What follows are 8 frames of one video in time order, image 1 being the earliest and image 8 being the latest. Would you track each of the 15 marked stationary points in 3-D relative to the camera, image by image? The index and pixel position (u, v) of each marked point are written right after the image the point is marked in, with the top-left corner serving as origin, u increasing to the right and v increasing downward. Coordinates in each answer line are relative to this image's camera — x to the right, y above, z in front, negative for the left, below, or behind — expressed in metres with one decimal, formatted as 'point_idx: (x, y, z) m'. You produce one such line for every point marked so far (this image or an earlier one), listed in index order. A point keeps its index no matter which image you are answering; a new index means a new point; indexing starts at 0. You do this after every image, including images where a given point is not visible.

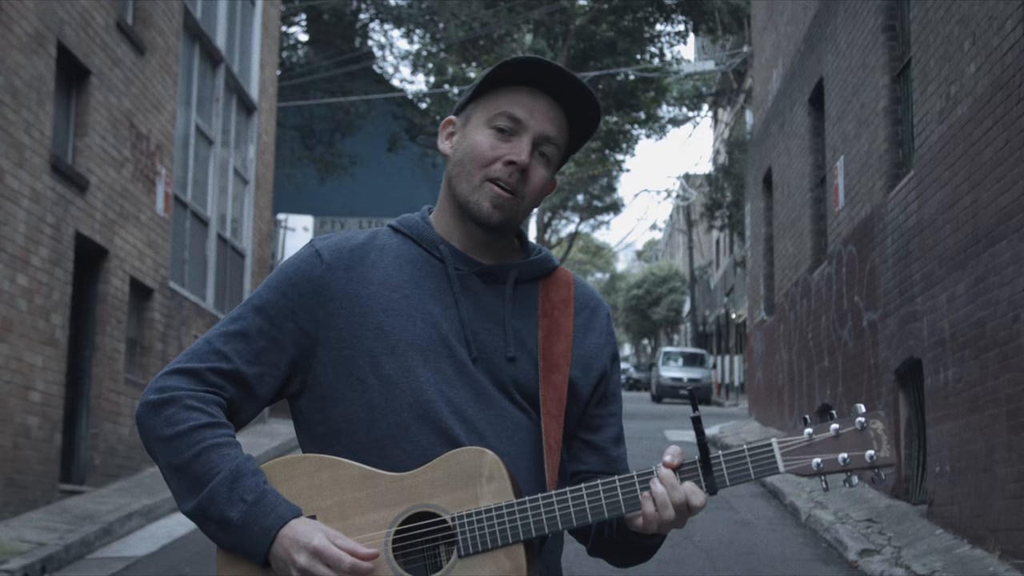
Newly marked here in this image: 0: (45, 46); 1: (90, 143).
0: (-3.6, +1.9, +10.2) m
1: (-3.6, +1.2, +11.3) m
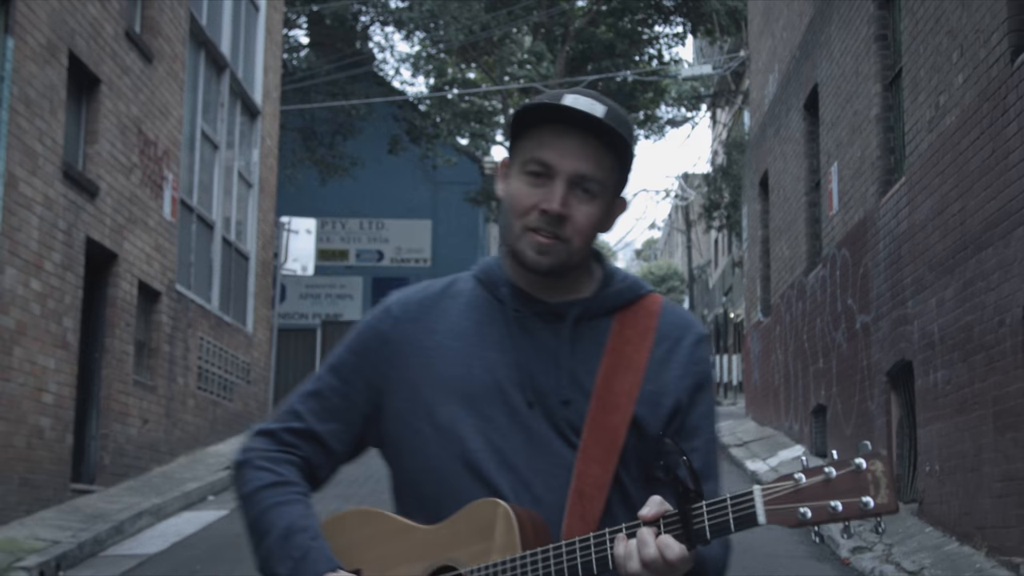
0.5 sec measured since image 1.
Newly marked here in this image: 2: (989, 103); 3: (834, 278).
0: (-3.6, +1.8, +10.5) m
1: (-3.6, +1.2, +11.6) m
2: (+3.1, +1.2, +8.5) m
3: (+3.2, +0.1, +13.2) m
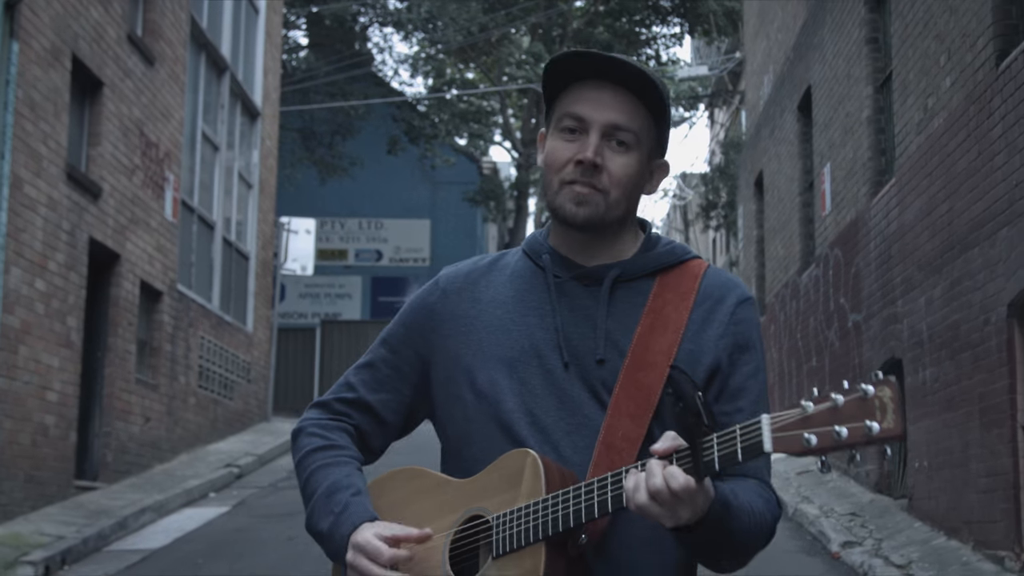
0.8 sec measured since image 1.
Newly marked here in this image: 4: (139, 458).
0: (-3.6, +1.8, +10.7) m
1: (-3.6, +1.2, +11.8) m
2: (+3.0, +1.2, +8.7) m
3: (+3.2, +0.1, +13.4) m
4: (-3.6, -1.6, +12.8) m
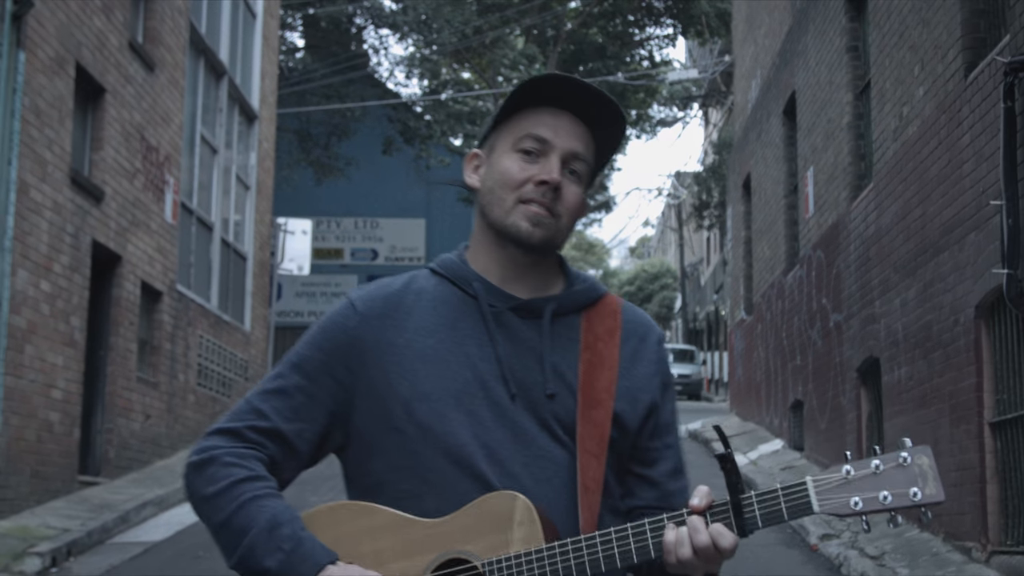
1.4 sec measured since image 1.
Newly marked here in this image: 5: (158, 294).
0: (-3.7, +1.8, +11.0) m
1: (-3.7, +1.2, +12.1) m
2: (+3.0, +1.2, +9.1) m
3: (+3.1, +0.1, +13.7) m
4: (-3.7, -1.7, +13.2) m
5: (-3.8, -0.1, +14.0) m
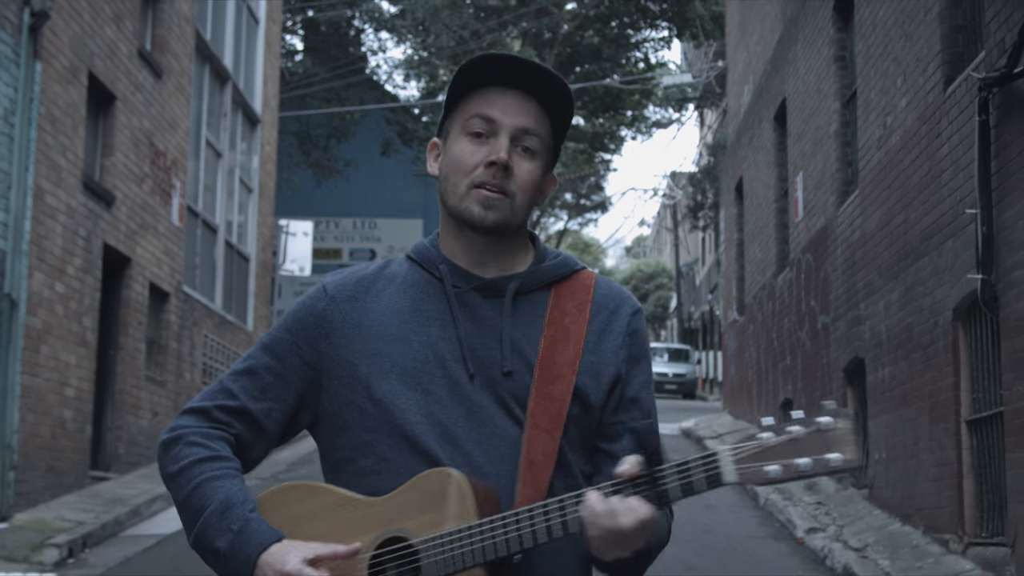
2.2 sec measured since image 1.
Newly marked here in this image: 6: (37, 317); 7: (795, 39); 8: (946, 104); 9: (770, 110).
0: (-3.7, +1.8, +11.4) m
1: (-3.7, +1.2, +12.5) m
2: (+3.0, +1.2, +9.5) m
3: (+3.1, +0.1, +14.1) m
4: (-3.7, -1.7, +13.6) m
5: (-3.8, -0.1, +14.4) m
6: (-3.8, -0.2, +10.6) m
7: (+3.1, +2.7, +14.5) m
8: (+2.9, +1.2, +8.9) m
9: (+3.1, +2.2, +16.1) m
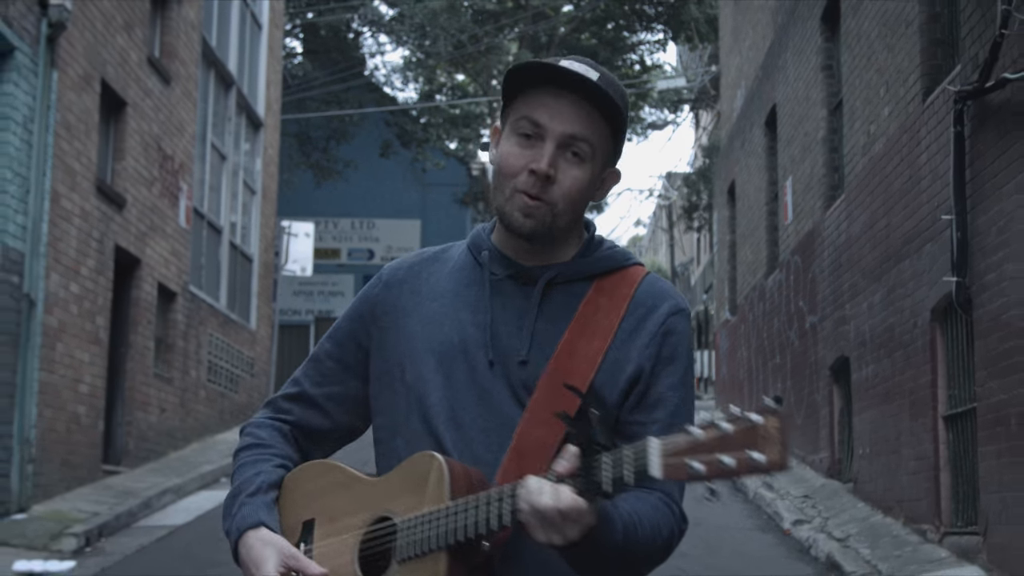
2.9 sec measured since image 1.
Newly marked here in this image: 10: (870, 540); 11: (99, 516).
0: (-3.7, +1.8, +11.8) m
1: (-3.8, +1.2, +12.9) m
2: (+2.9, +1.1, +9.9) m
3: (+3.0, +0.1, +14.5) m
4: (-3.8, -1.7, +14.0) m
5: (-3.8, -0.1, +14.8) m
6: (-3.8, -0.2, +11.0) m
7: (+3.1, +2.7, +14.9) m
8: (+2.9, +1.2, +9.3) m
9: (+3.1, +2.2, +16.5) m
10: (+2.6, -1.8, +9.5) m
11: (-3.2, -1.8, +10.4) m
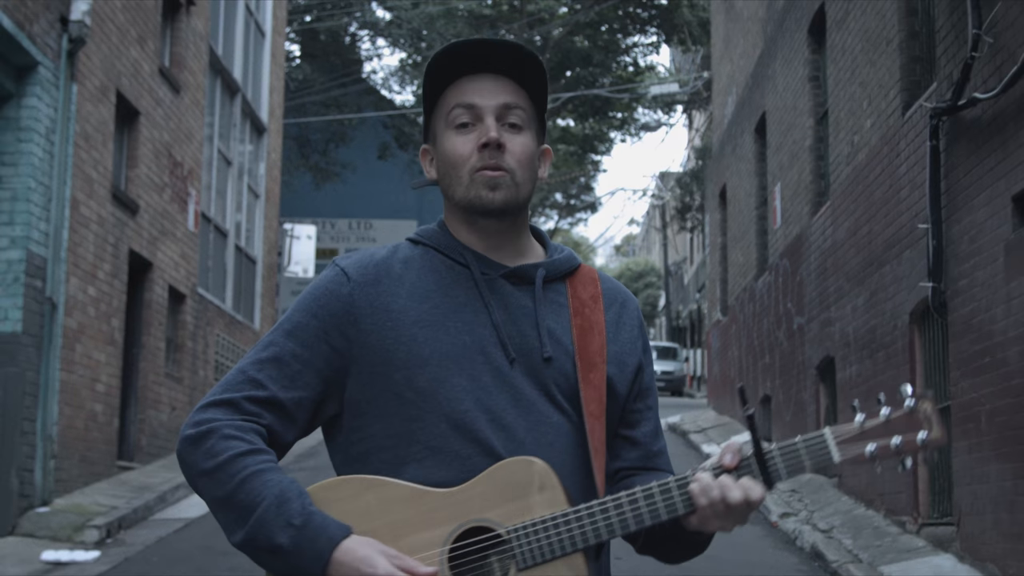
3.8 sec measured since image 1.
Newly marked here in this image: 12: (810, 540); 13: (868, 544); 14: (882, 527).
0: (-3.8, +1.8, +12.3) m
1: (-3.8, +1.2, +13.4) m
2: (+3.0, +1.1, +10.4) m
3: (+3.0, +0.1, +15.1) m
4: (-3.8, -1.7, +14.5) m
5: (-3.8, -0.1, +15.3) m
6: (-3.8, -0.3, +11.5) m
7: (+3.1, +2.7, +15.5) m
8: (+2.9, +1.2, +9.9) m
9: (+3.1, +2.1, +17.1) m
10: (+2.6, -1.8, +10.0) m
11: (-3.2, -1.8, +10.9) m
12: (+2.2, -1.9, +9.8) m
13: (+2.5, -1.8, +9.4) m
14: (+2.8, -1.8, +9.9) m
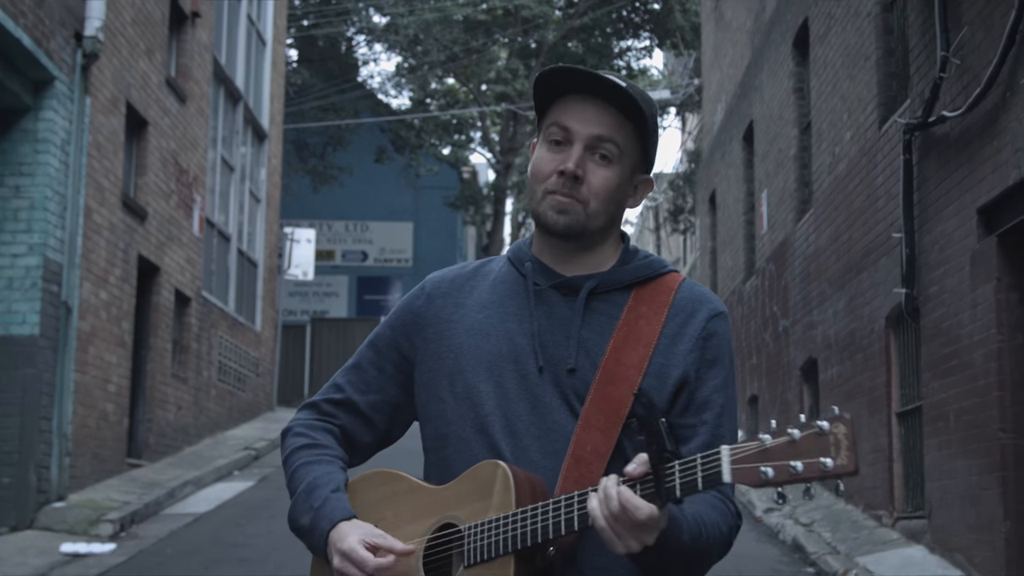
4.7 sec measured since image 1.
0: (-3.8, +1.7, +12.8) m
1: (-3.8, +1.1, +13.9) m
2: (+2.9, +1.1, +10.9) m
3: (+3.0, 0.0, +15.6) m
4: (-3.8, -1.7, +14.9) m
5: (-3.9, -0.1, +15.8) m
6: (-3.8, -0.3, +11.9) m
7: (+3.0, +2.7, +16.0) m
8: (+2.9, +1.2, +10.4) m
9: (+3.0, +2.1, +17.6) m
10: (+2.5, -1.9, +10.5) m
11: (-3.3, -1.9, +11.4) m
12: (+2.2, -1.9, +10.3) m
13: (+2.5, -1.9, +9.9) m
14: (+2.7, -1.8, +10.4) m
